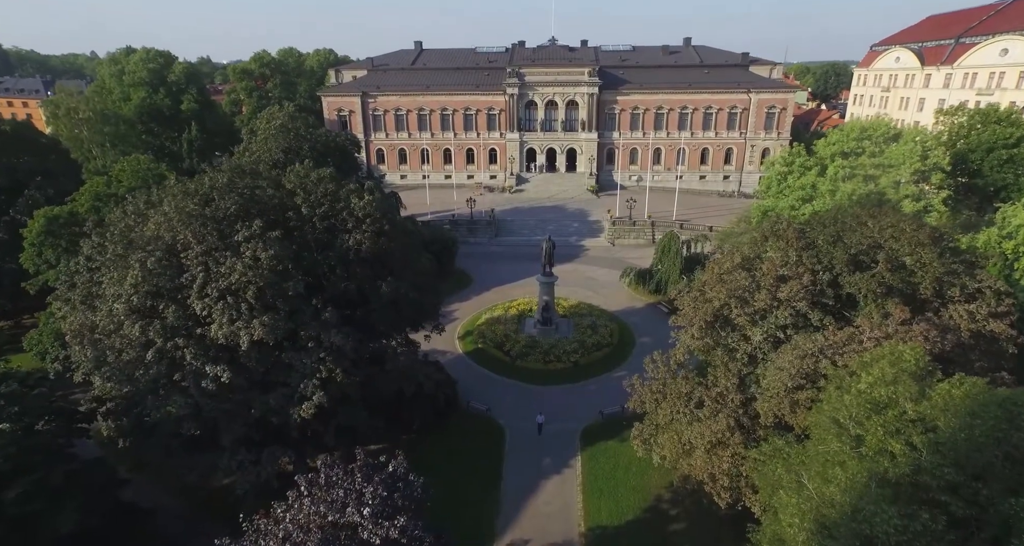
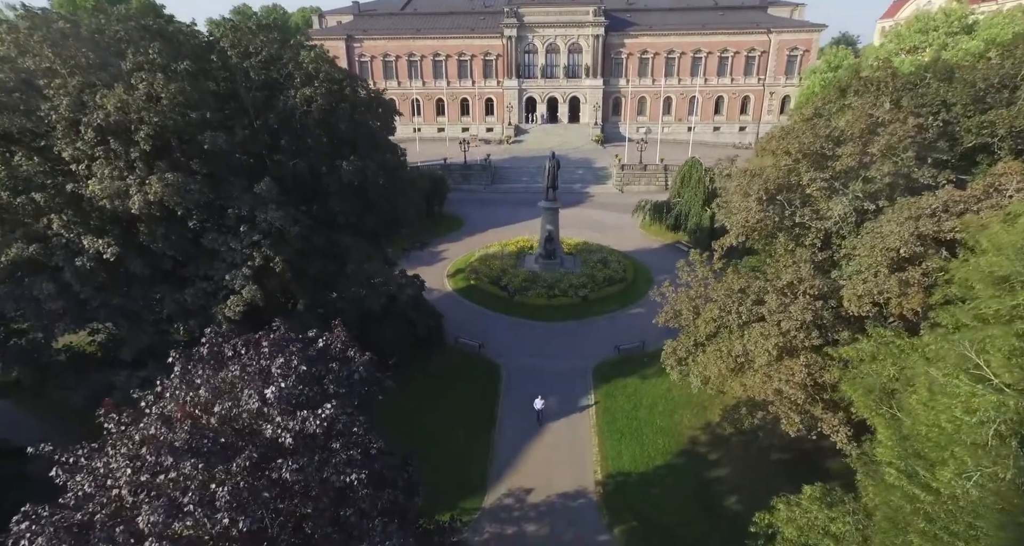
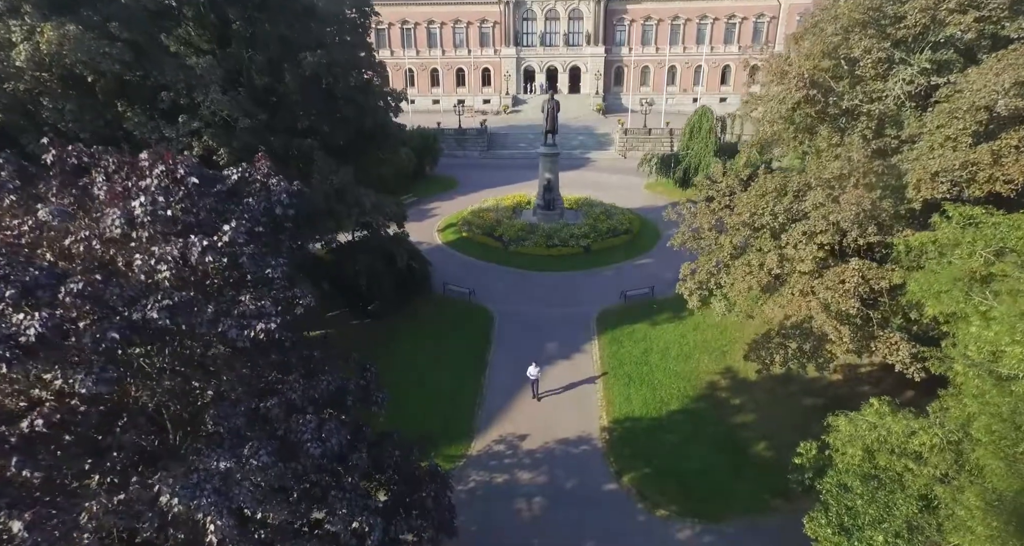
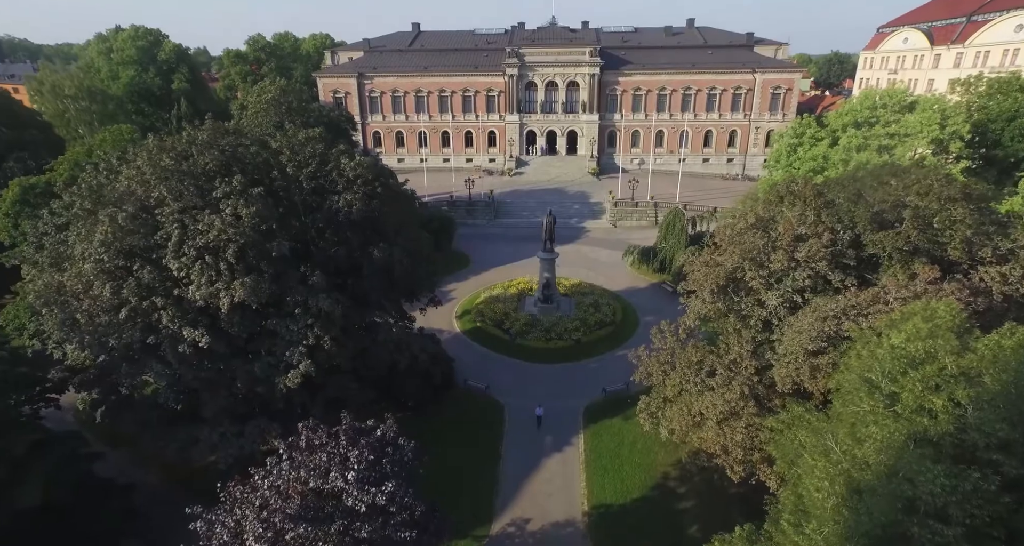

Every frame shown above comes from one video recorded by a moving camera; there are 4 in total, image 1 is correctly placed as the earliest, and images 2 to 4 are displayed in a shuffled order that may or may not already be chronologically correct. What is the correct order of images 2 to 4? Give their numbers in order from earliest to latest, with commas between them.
4, 2, 3
